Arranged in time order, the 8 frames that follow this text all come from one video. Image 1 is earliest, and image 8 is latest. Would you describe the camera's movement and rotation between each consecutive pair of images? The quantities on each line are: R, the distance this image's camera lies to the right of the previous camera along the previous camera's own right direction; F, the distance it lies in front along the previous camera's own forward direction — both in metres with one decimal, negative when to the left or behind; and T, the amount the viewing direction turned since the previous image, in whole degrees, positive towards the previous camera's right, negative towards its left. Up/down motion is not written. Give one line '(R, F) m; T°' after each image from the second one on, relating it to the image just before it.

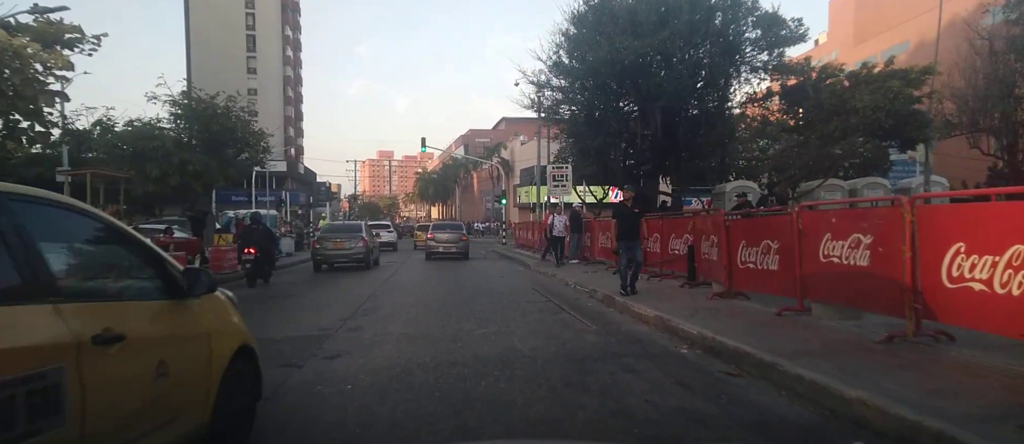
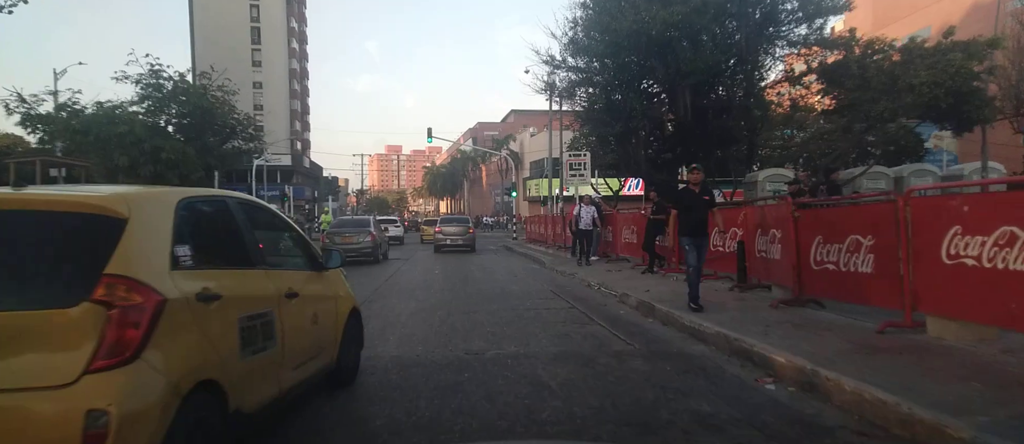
(-0.1, +1.8) m; -1°
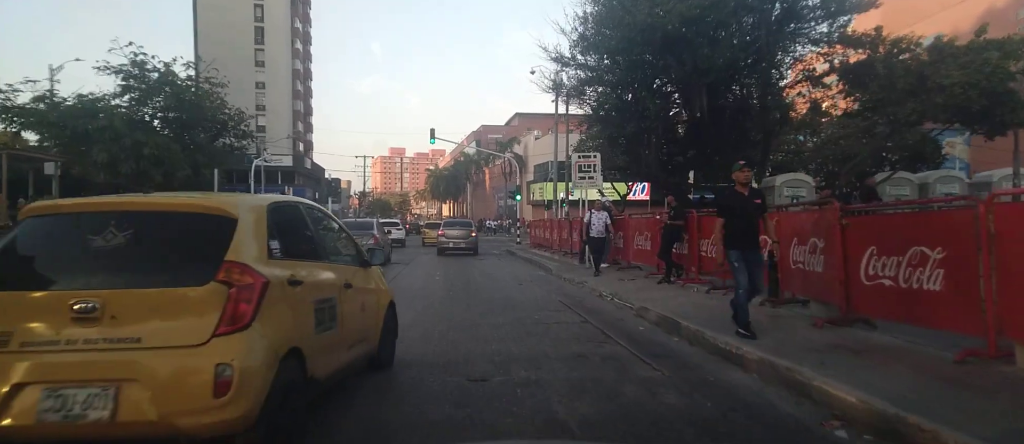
(-0.1, +0.9) m; 0°
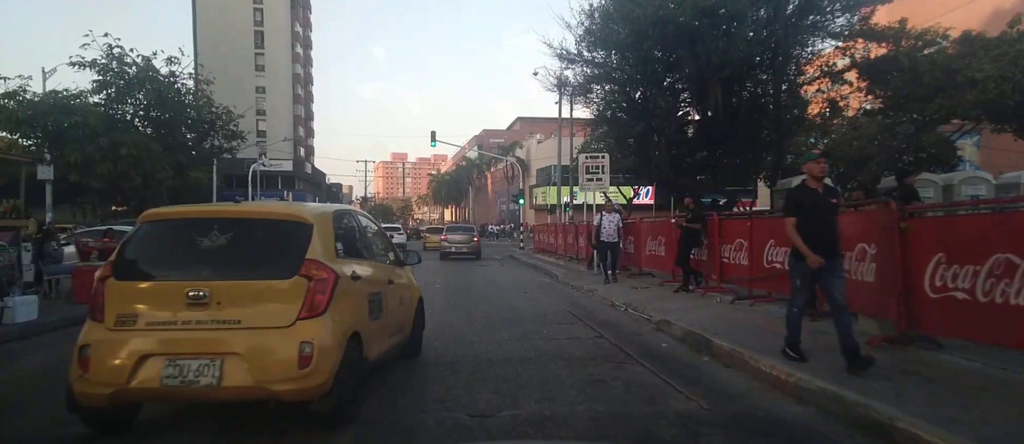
(-0.1, +0.9) m; 0°
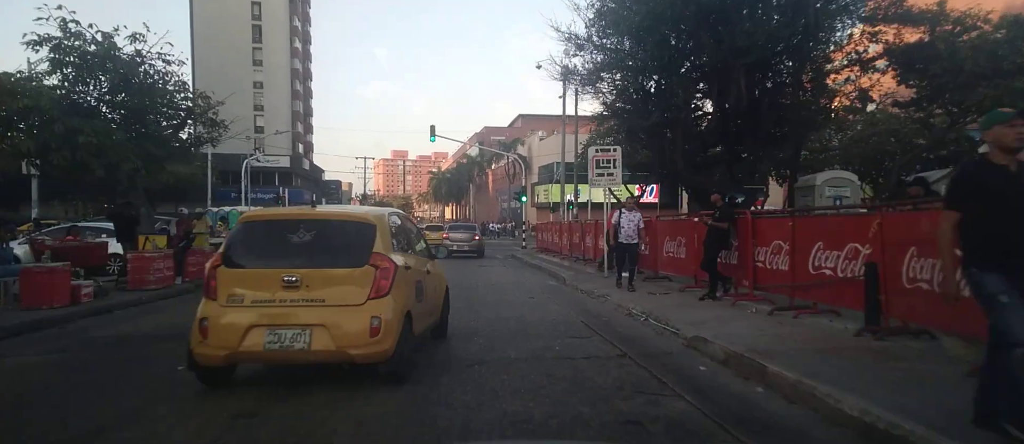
(-0.1, +1.2) m; 0°
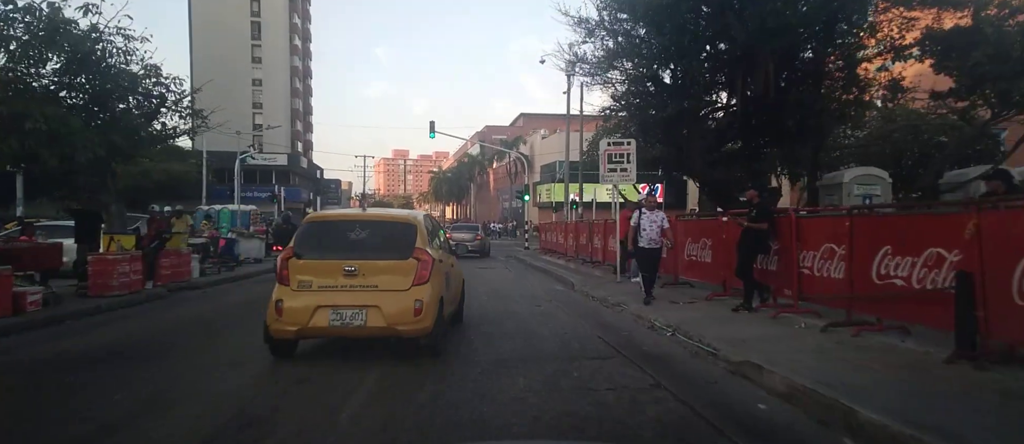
(-0.1, +1.3) m; 0°
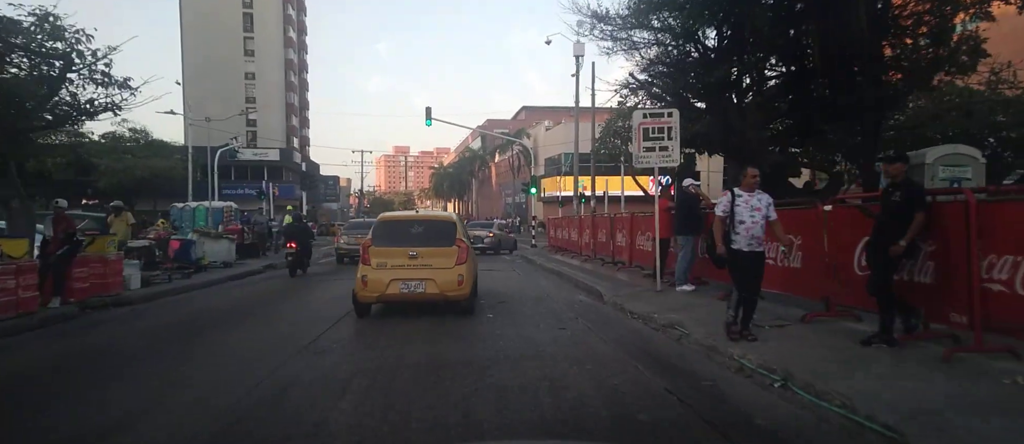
(-0.2, +2.9) m; 0°
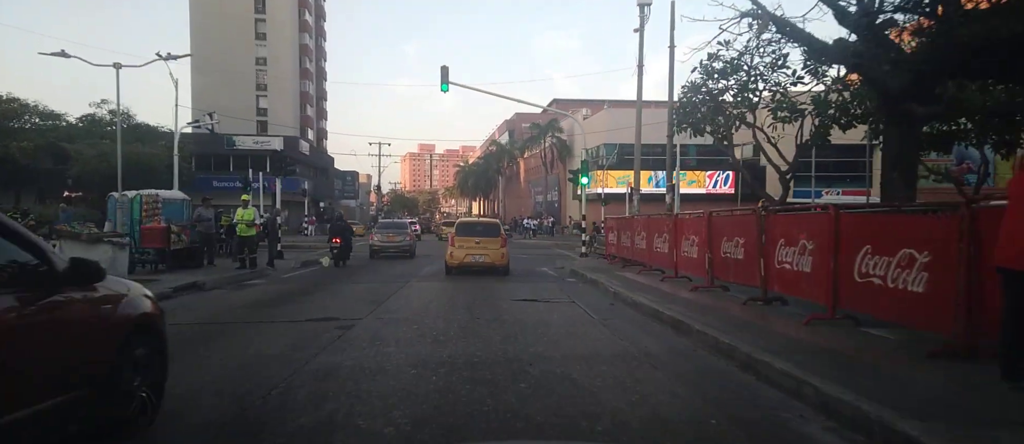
(-0.7, +7.6) m; -2°
